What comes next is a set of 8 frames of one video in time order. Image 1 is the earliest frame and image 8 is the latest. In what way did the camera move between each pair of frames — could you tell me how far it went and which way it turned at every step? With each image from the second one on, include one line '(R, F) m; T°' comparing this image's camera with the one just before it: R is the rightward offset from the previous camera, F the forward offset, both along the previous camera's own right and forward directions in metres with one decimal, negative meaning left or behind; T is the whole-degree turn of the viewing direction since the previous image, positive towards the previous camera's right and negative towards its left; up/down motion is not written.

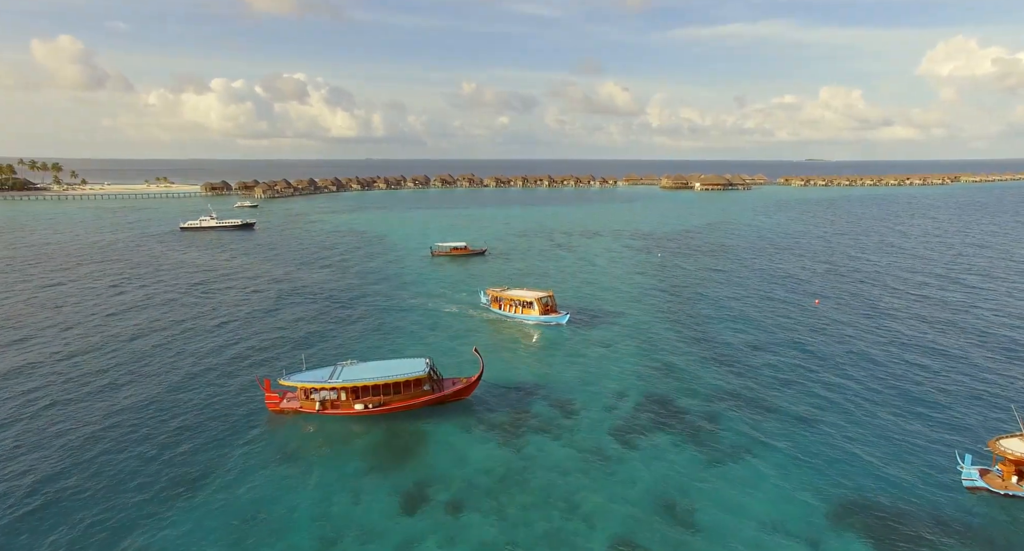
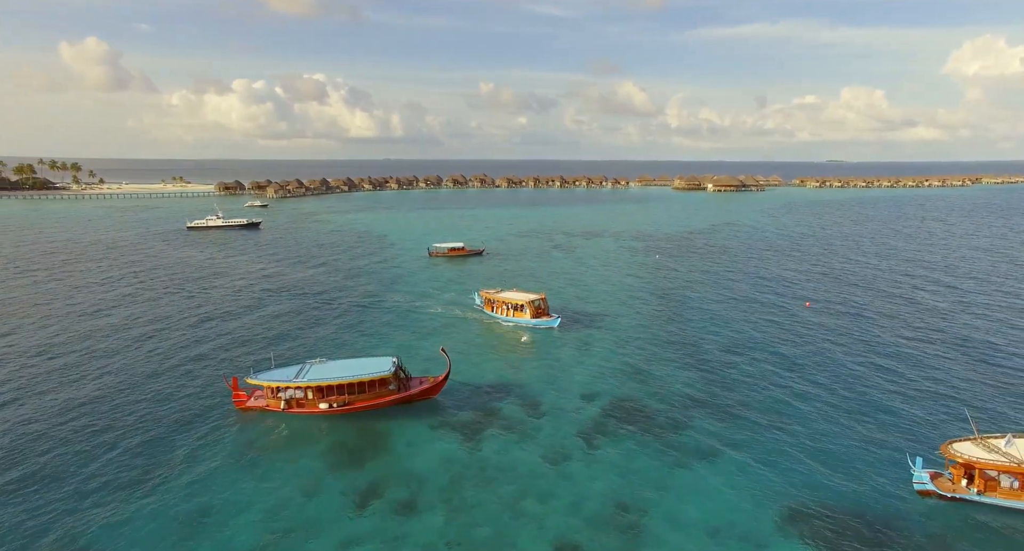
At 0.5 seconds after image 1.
(+3.7, 0.0) m; -2°
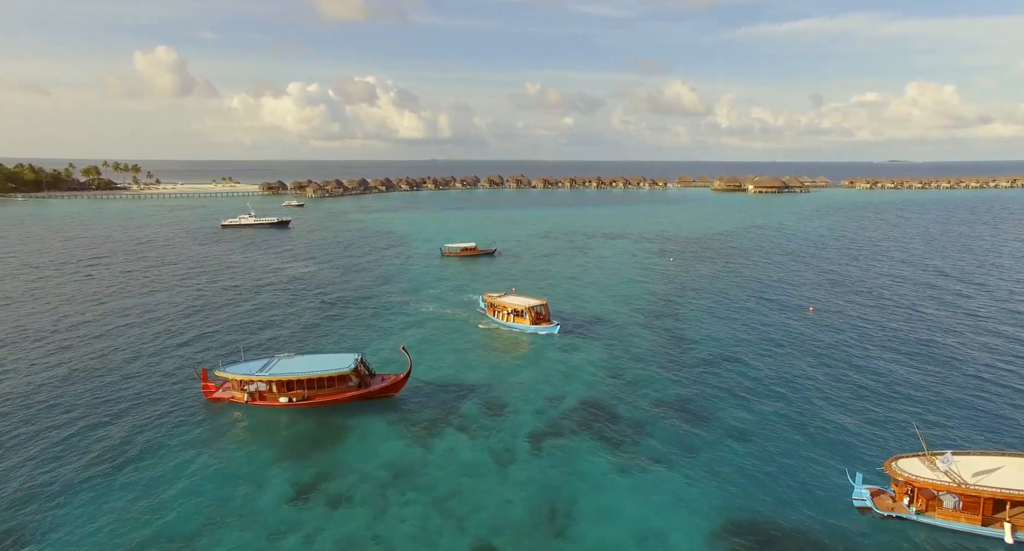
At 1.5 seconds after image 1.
(+6.2, 0.0) m; -4°
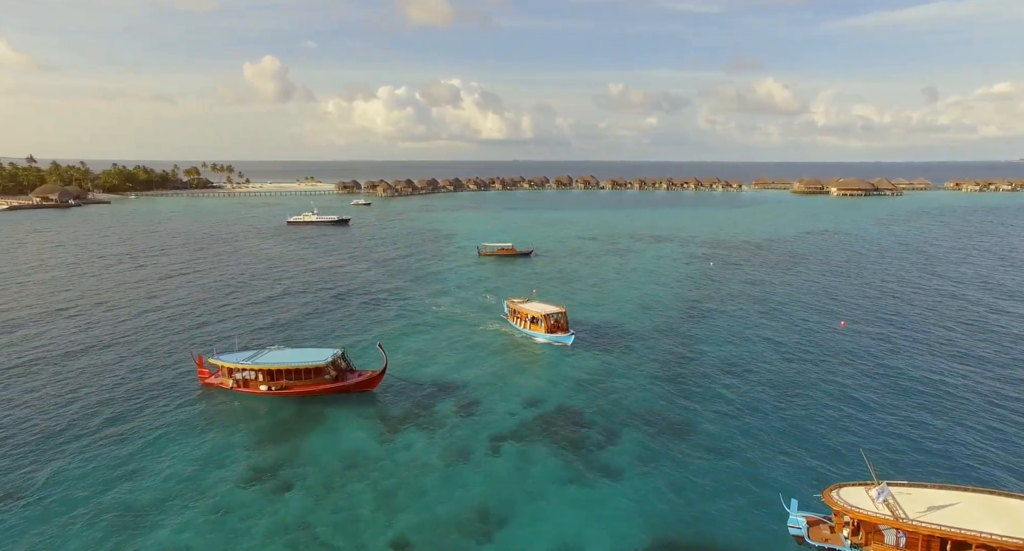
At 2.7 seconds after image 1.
(+7.9, +0.4) m; -8°
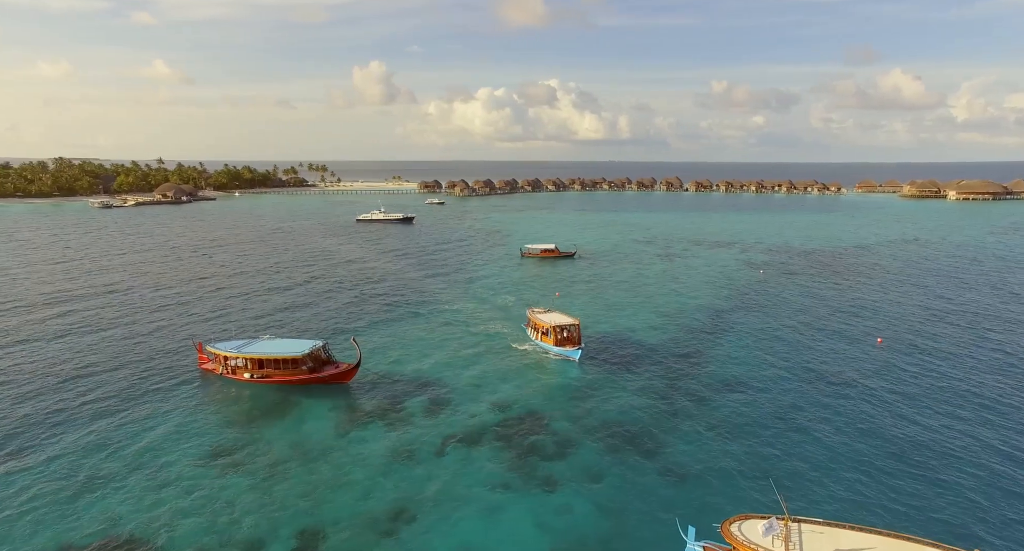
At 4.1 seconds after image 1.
(+9.3, +1.3) m; -9°
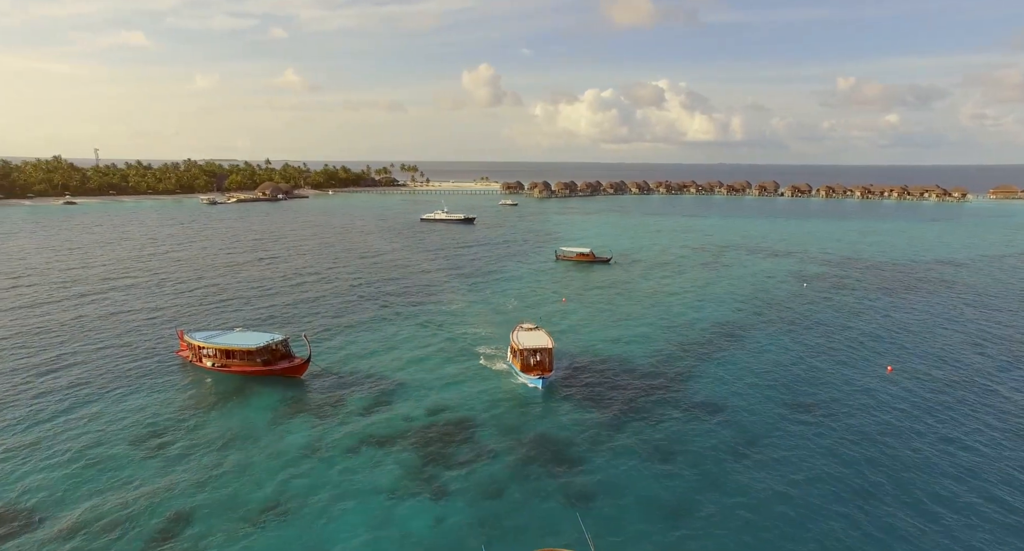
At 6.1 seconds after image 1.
(+12.1, +2.5) m; -10°
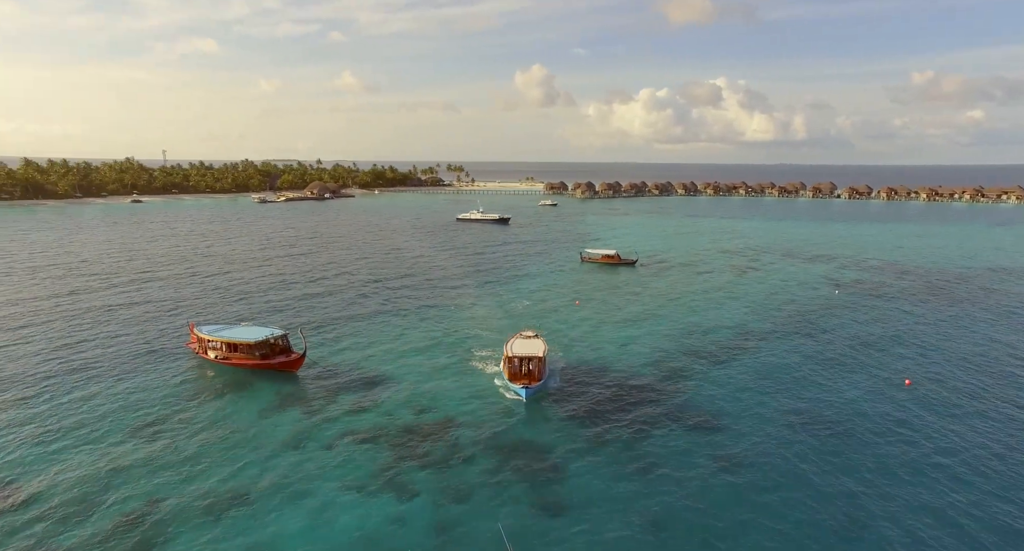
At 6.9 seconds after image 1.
(+4.7, +0.8) m; -5°
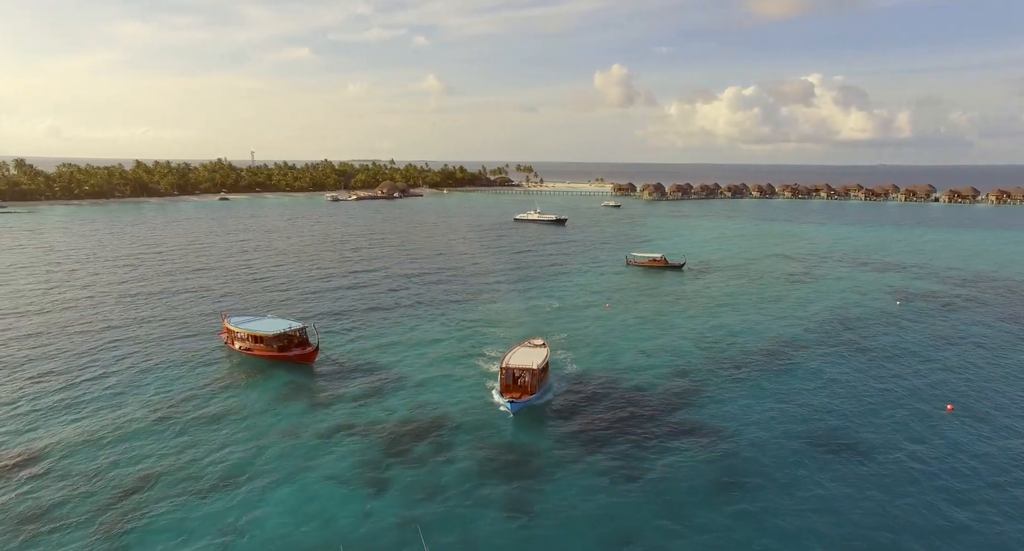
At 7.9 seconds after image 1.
(+5.6, +0.9) m; -8°
